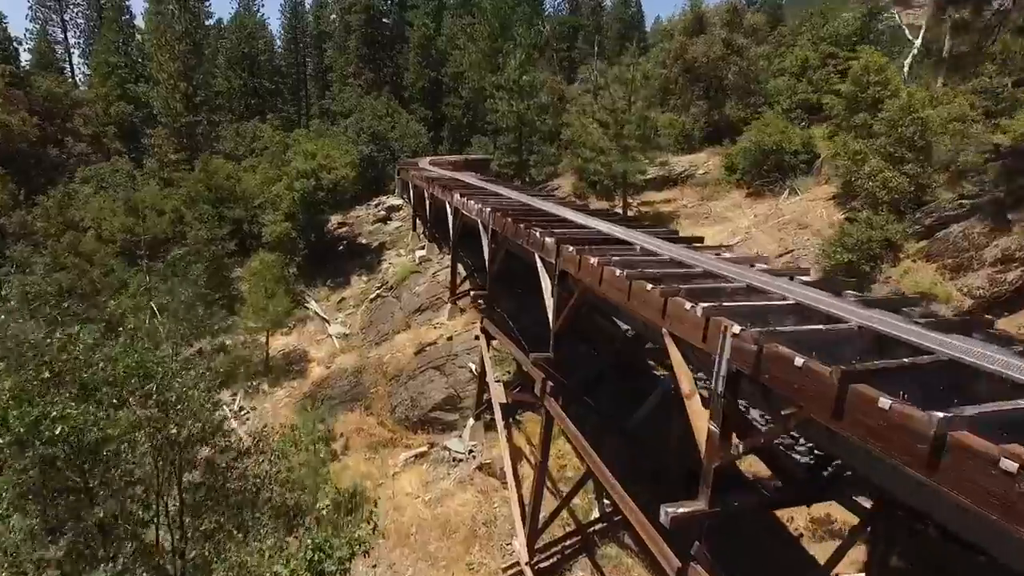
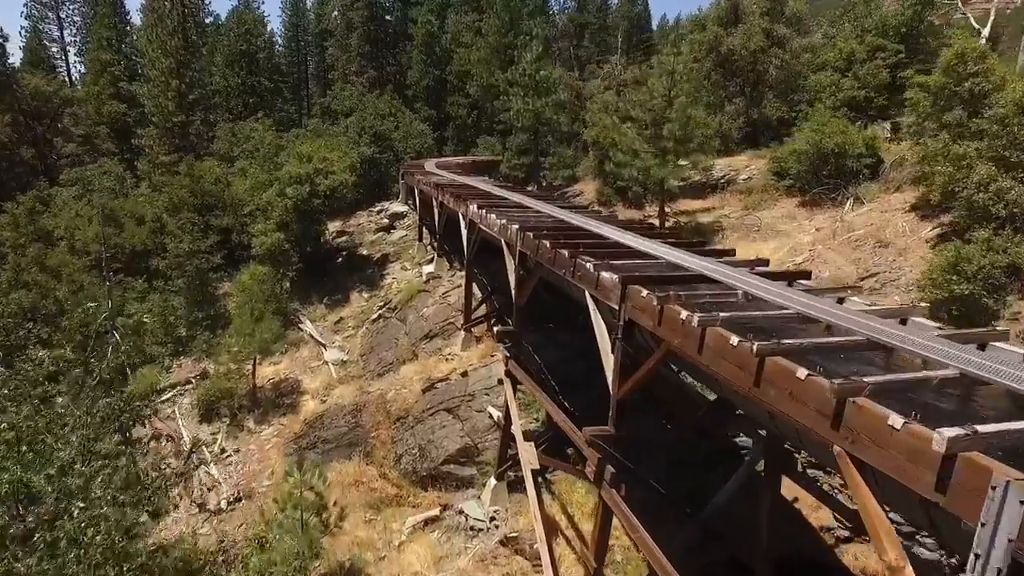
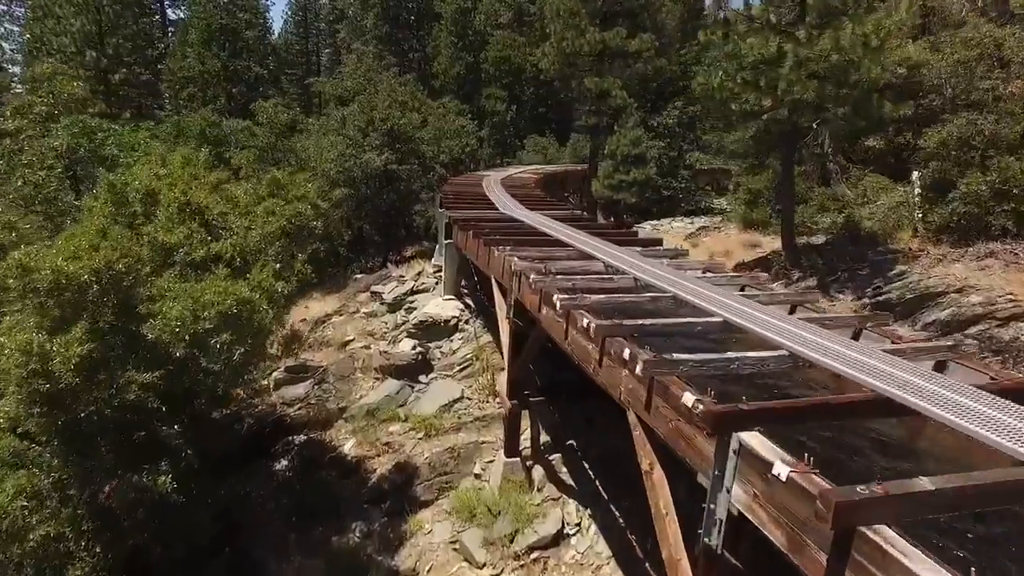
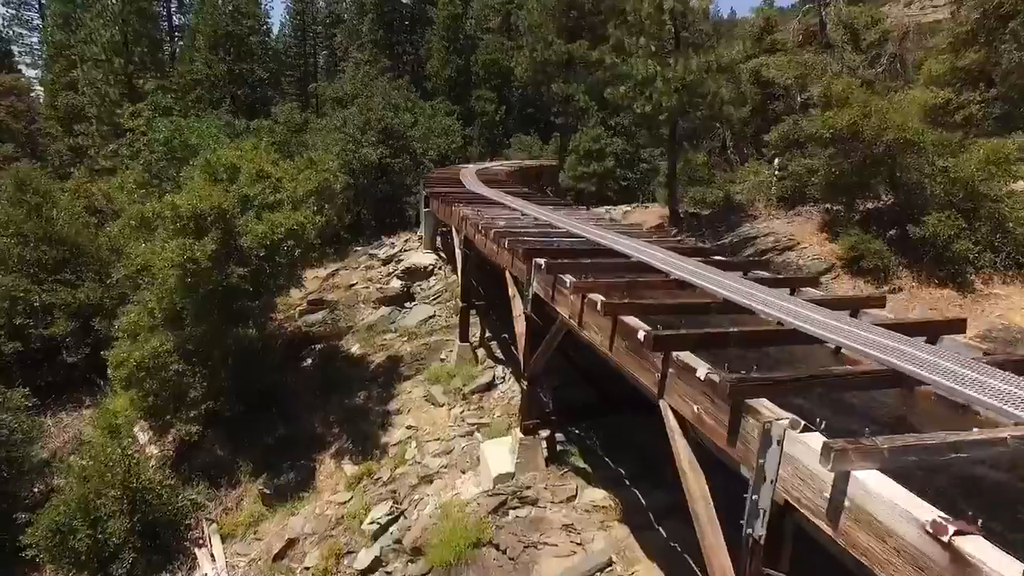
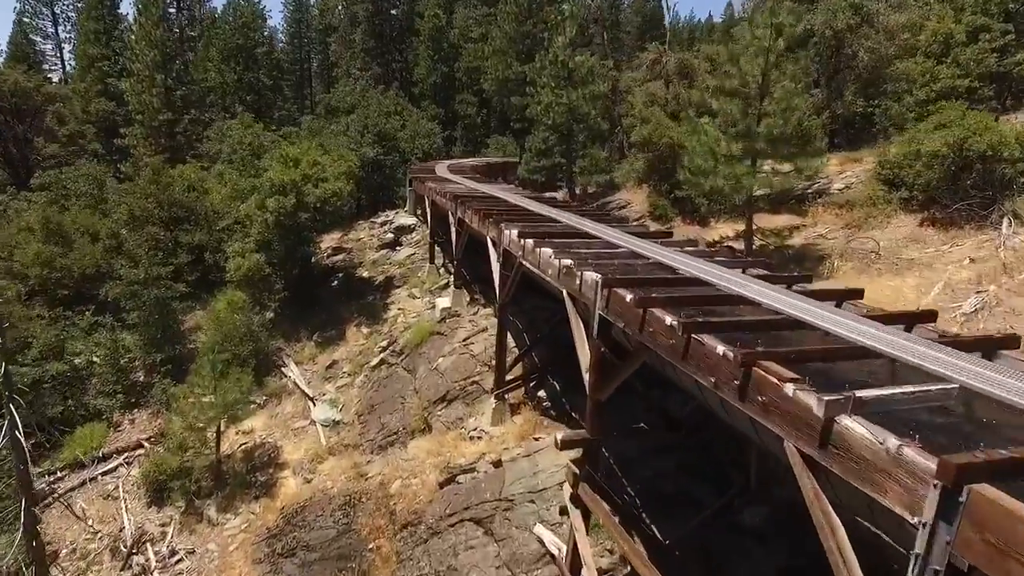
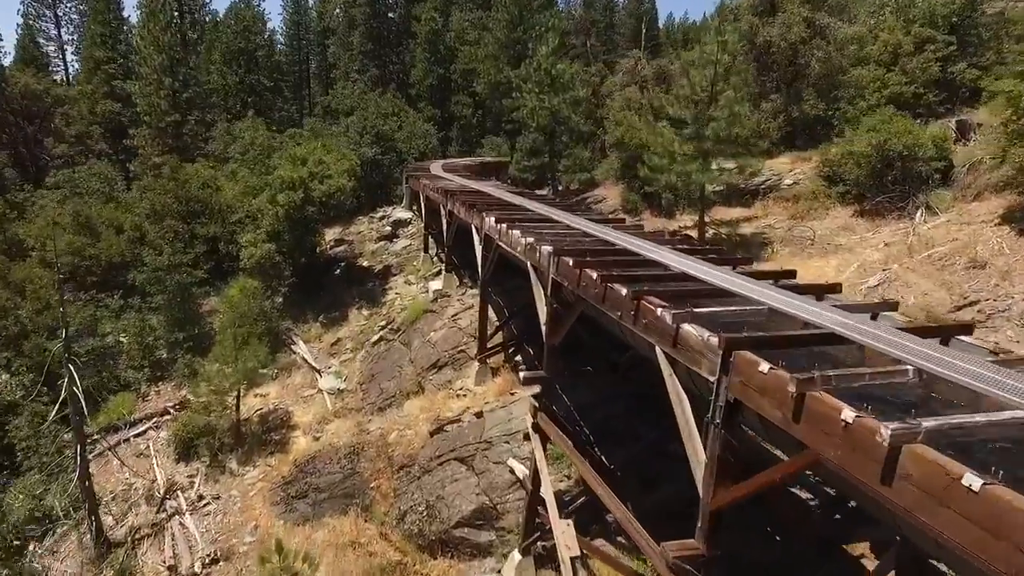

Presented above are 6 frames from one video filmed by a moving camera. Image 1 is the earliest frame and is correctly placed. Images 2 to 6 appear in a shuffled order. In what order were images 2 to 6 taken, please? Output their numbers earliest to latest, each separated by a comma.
2, 6, 5, 4, 3
